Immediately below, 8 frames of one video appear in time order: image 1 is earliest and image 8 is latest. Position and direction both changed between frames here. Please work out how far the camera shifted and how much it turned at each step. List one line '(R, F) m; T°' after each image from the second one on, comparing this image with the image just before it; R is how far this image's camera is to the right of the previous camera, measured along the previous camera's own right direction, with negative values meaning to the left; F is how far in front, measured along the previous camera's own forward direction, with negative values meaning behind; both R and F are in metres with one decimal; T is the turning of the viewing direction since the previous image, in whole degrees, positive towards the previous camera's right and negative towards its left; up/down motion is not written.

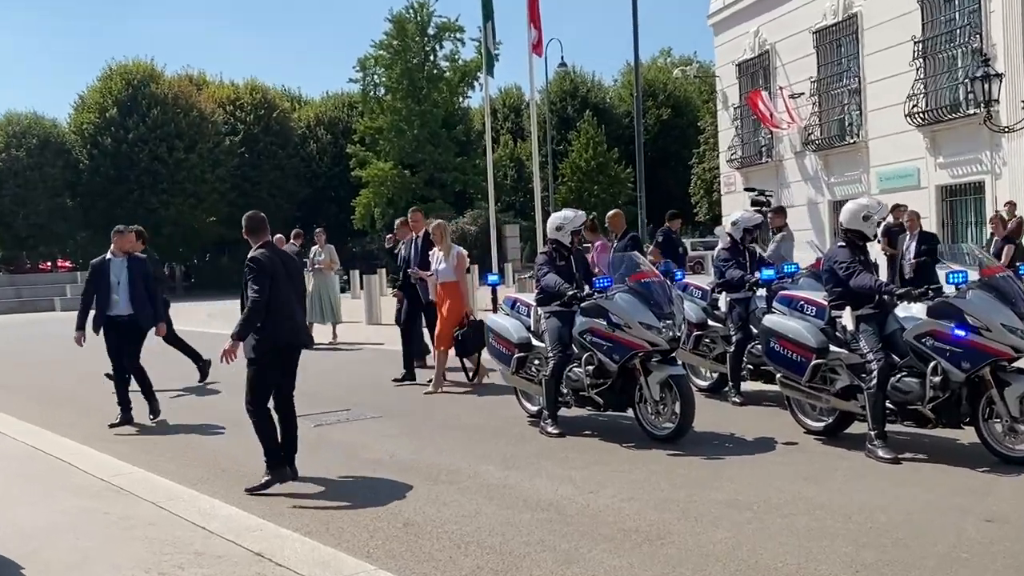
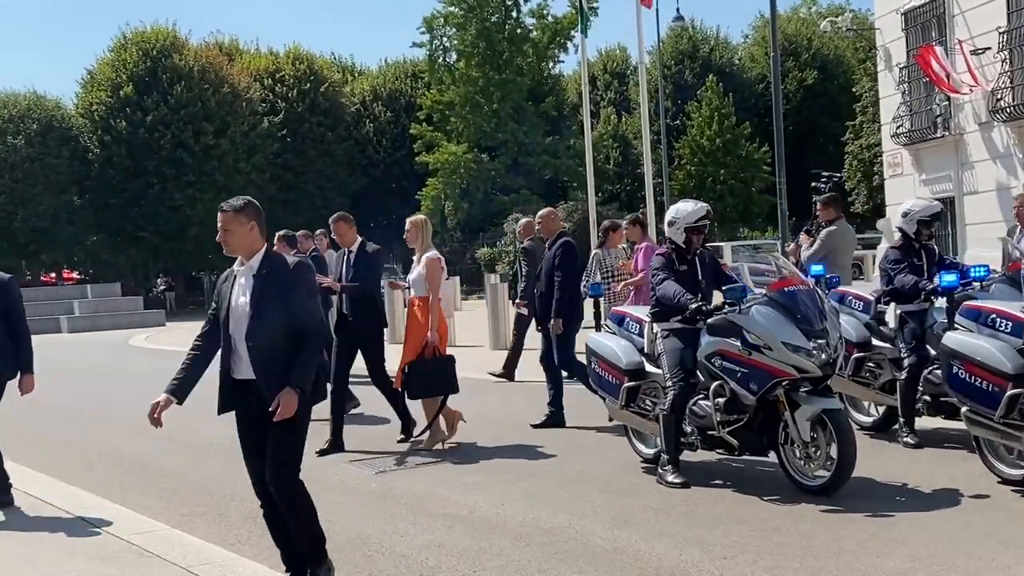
(-0.3, +1.9) m; -3°
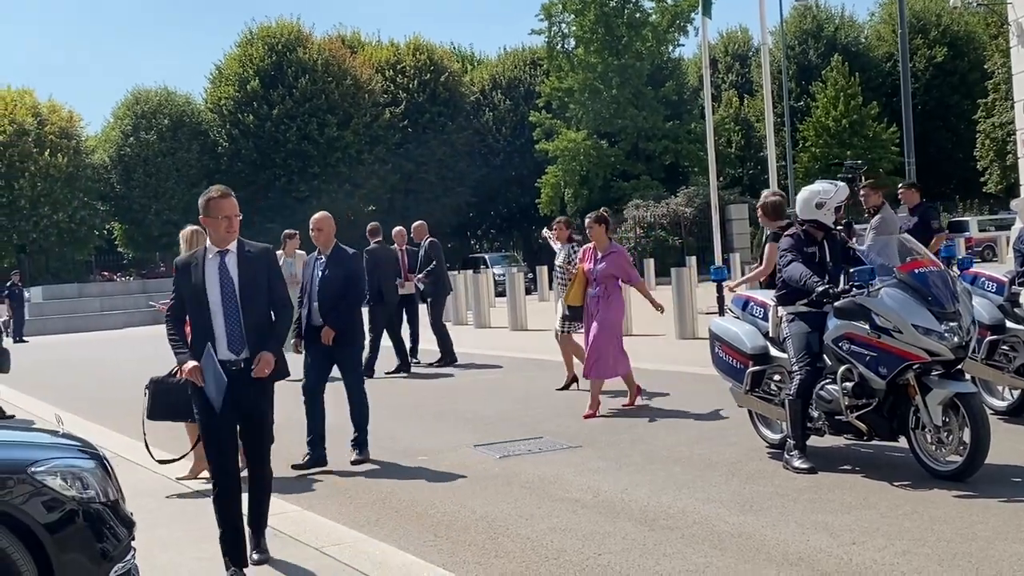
(-0.2, -0.1) m; -5°
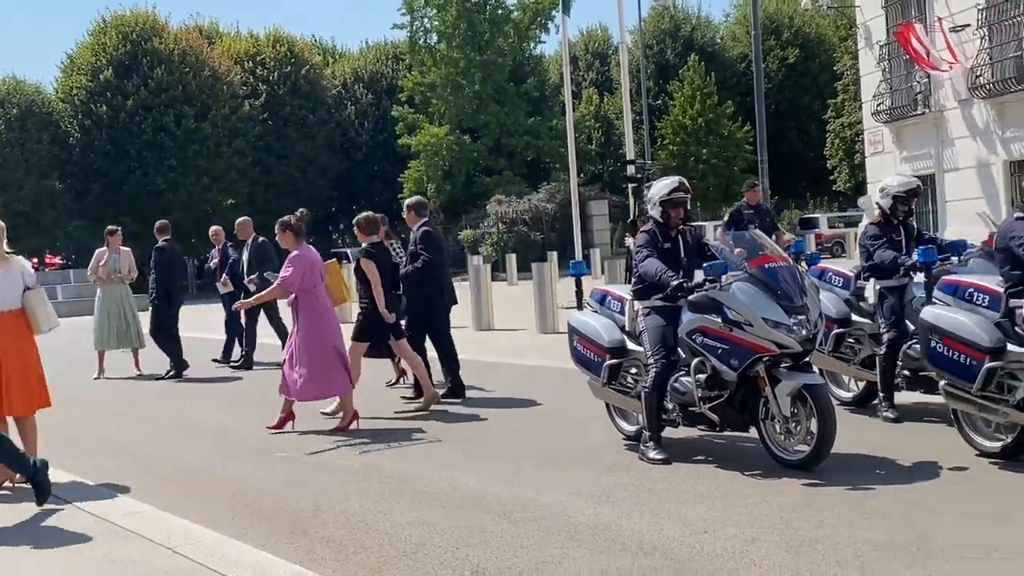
(+0.3, 0.0) m; +5°
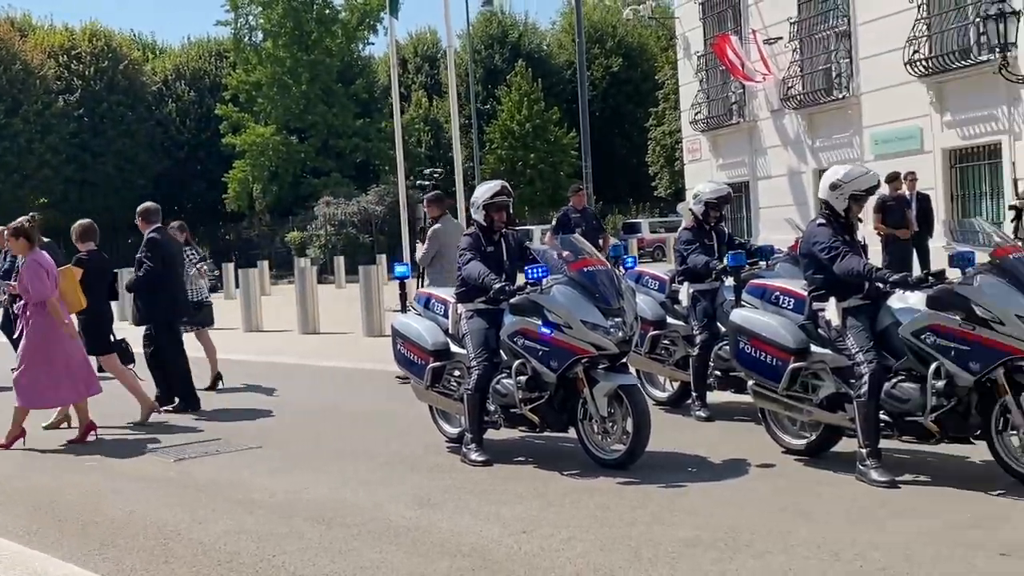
(+0.4, 0.0) m; +6°
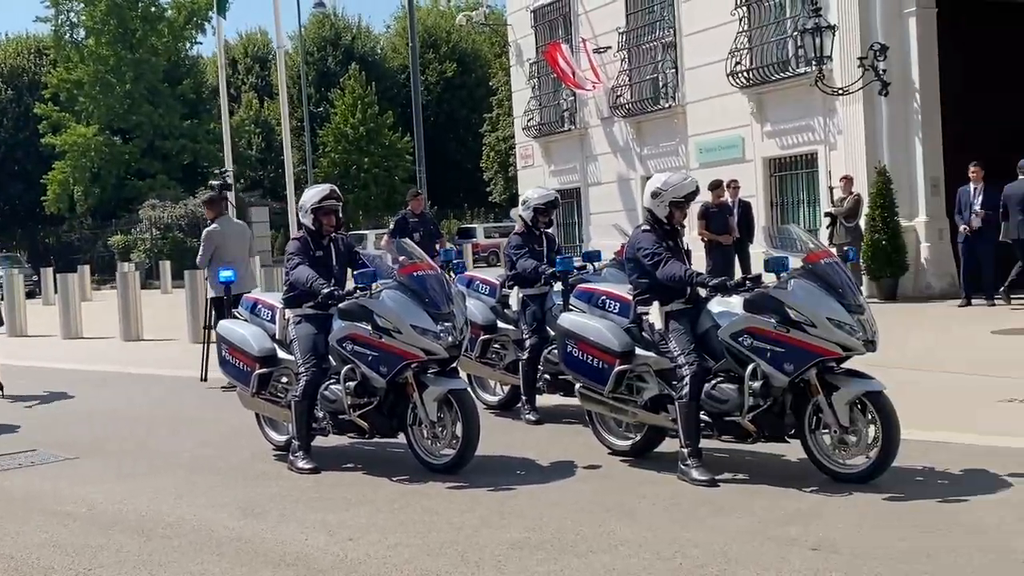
(+0.3, 0.0) m; +7°
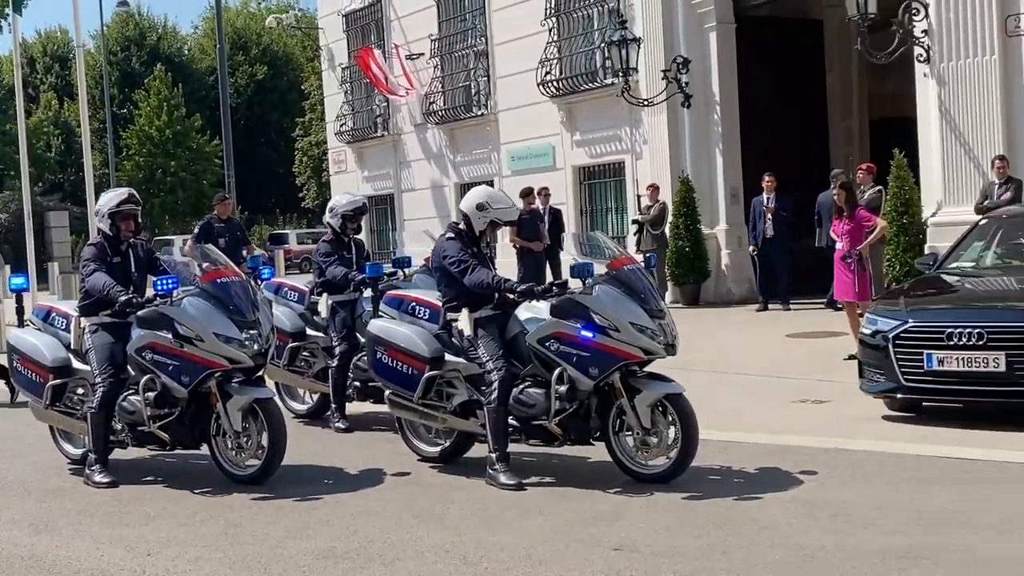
(+0.3, 0.0) m; +7°
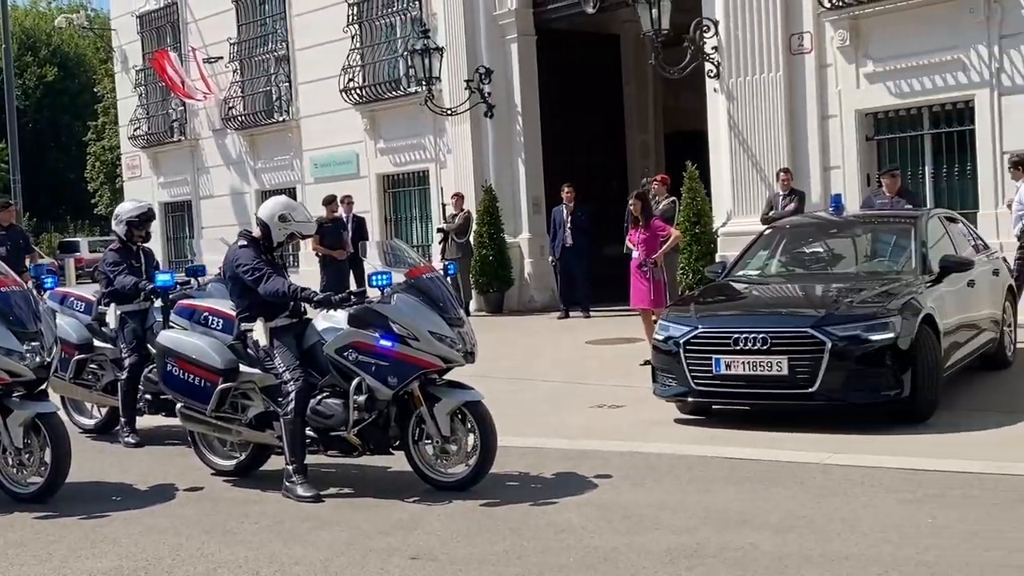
(+0.4, 0.0) m; +8°
